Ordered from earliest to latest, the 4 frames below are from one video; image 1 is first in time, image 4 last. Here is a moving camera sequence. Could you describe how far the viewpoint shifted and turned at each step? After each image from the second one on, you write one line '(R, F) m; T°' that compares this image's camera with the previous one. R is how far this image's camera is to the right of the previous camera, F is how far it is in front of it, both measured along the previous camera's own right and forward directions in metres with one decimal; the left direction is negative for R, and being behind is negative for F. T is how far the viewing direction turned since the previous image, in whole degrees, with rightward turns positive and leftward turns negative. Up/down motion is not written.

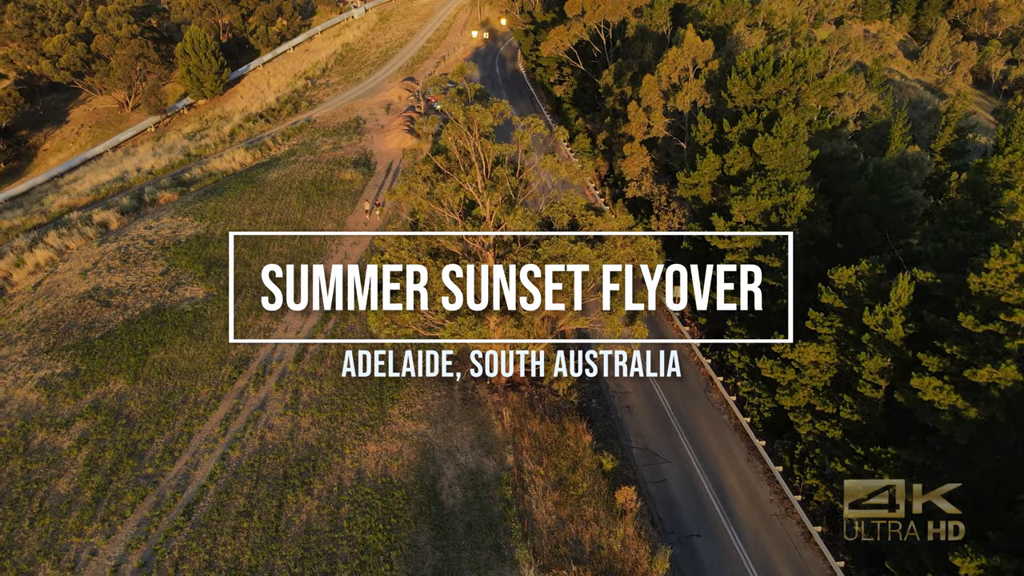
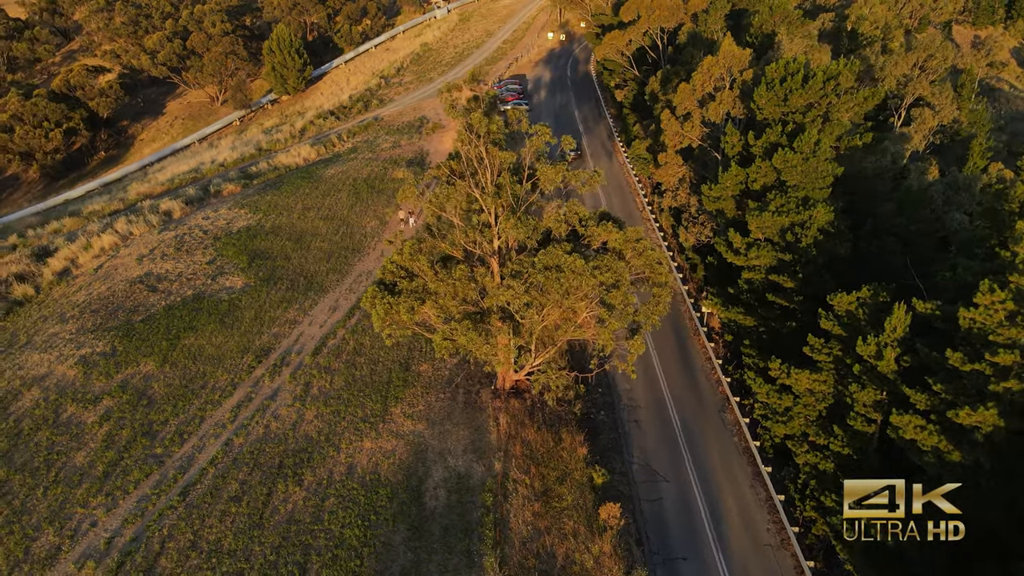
(+2.7, +0.1) m; -6°
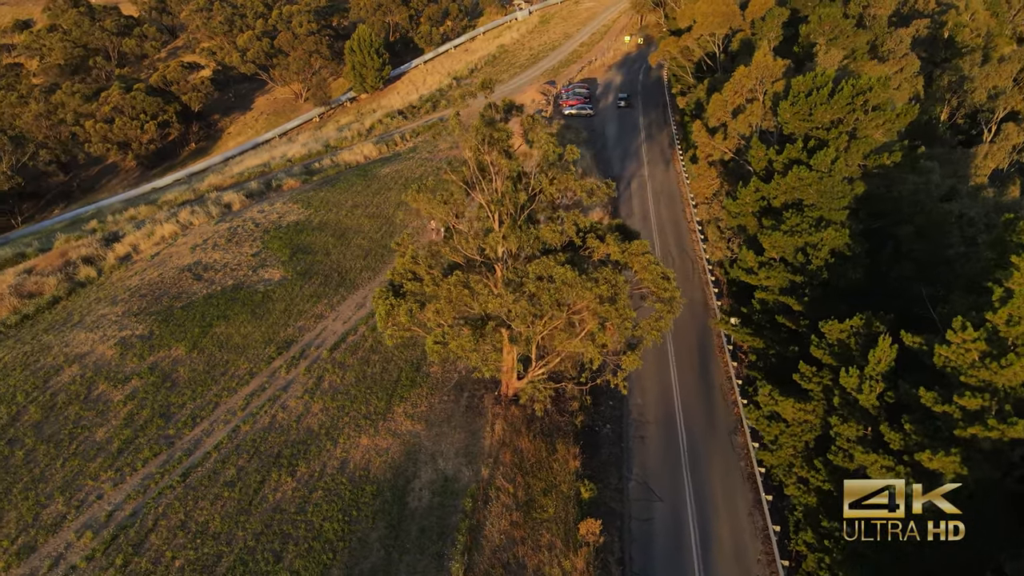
(+2.7, +0.1) m; -6°
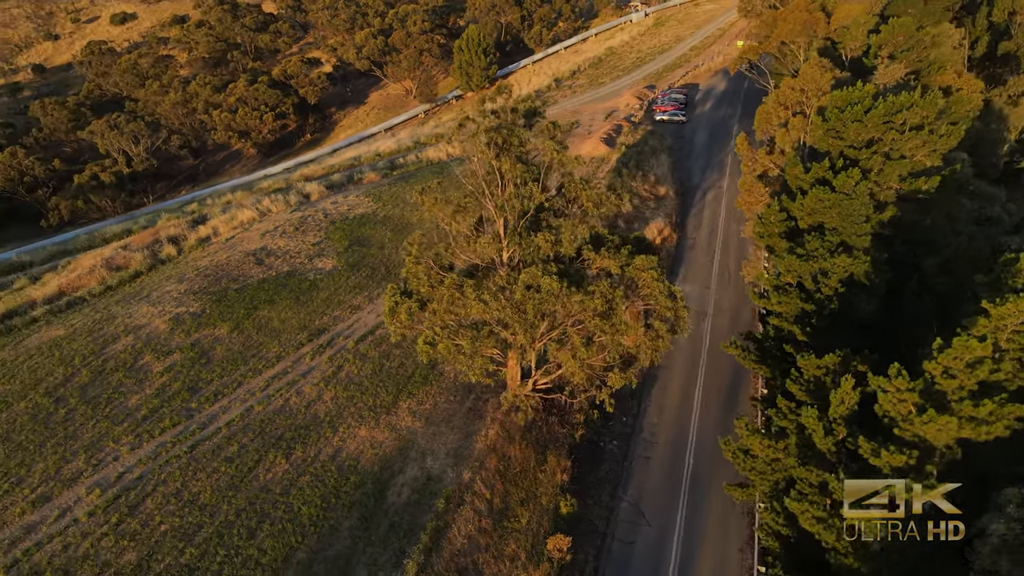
(+3.8, +0.4) m; -9°
